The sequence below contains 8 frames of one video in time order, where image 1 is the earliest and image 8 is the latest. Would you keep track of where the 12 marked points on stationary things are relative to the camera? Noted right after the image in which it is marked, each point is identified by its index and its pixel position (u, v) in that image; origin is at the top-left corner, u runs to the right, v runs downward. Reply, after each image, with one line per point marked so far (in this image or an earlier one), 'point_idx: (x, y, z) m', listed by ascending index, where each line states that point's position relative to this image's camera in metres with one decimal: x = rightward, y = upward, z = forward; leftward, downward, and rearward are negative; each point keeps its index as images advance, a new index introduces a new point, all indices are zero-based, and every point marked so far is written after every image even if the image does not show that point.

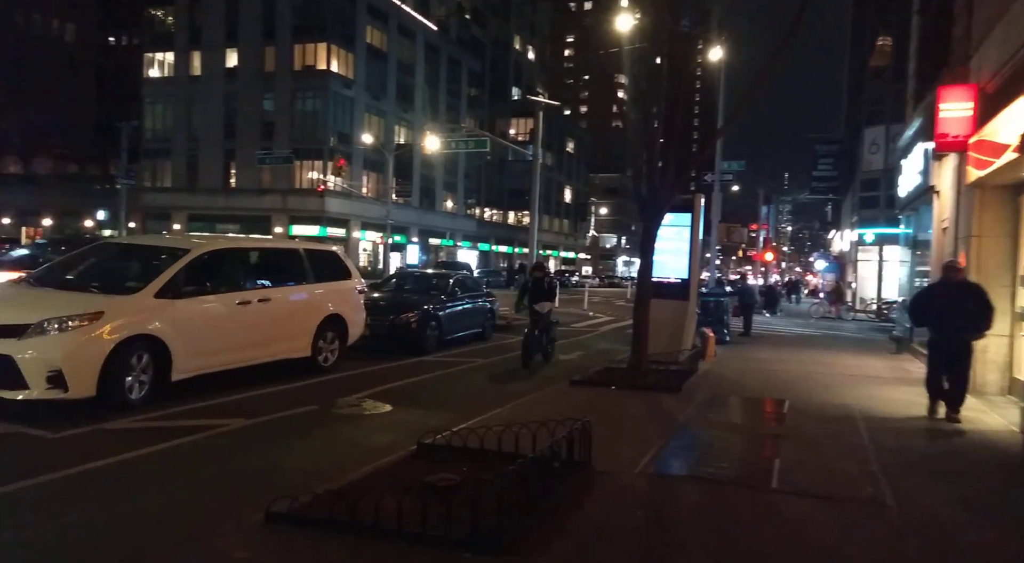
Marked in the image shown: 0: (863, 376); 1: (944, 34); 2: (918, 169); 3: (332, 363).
0: (+5.8, -1.6, +12.9) m
1: (+8.7, +5.0, +15.7) m
2: (+8.7, +2.4, +16.7) m
3: (-2.5, -1.2, +10.7) m
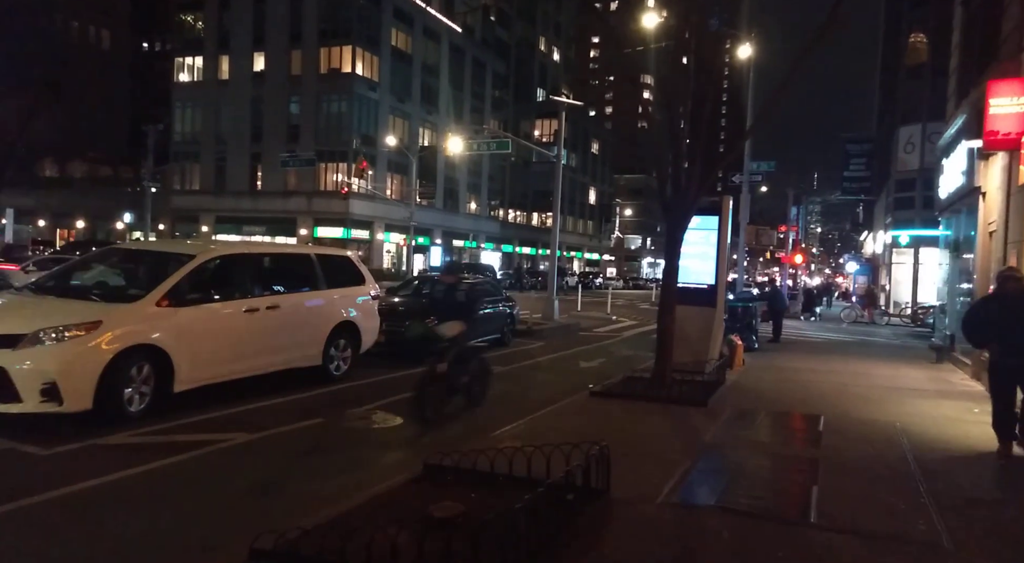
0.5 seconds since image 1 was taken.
0: (+6.1, -1.7, +12.3) m
1: (+9.2, +4.9, +15.0) m
2: (+9.2, +2.3, +16.0) m
3: (-2.3, -1.2, +10.4) m
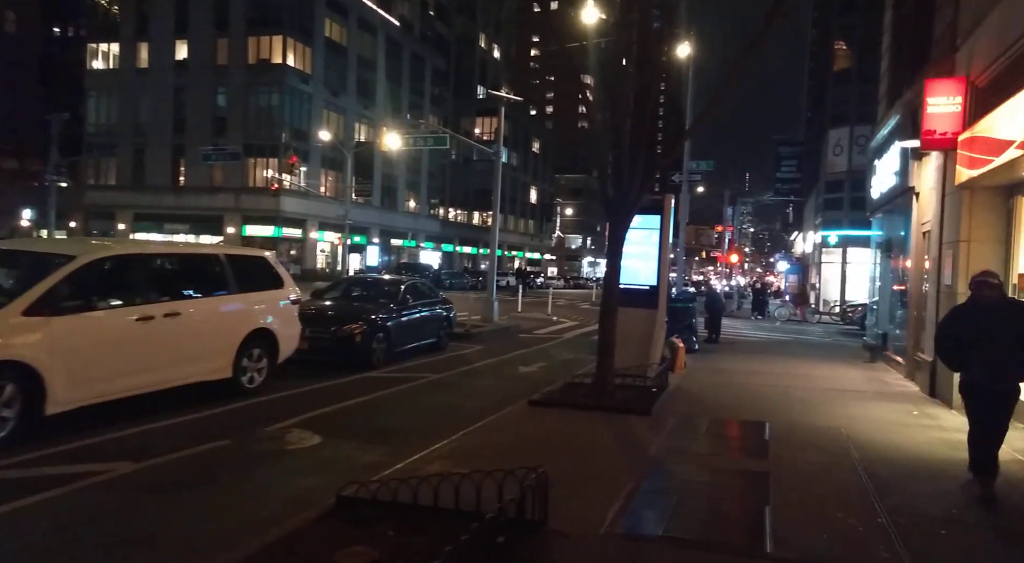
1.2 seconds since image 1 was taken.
0: (+5.1, -1.7, +12.0) m
1: (+7.9, +4.9, +14.9) m
2: (+7.8, +2.3, +15.9) m
3: (-3.1, -1.3, +9.5) m
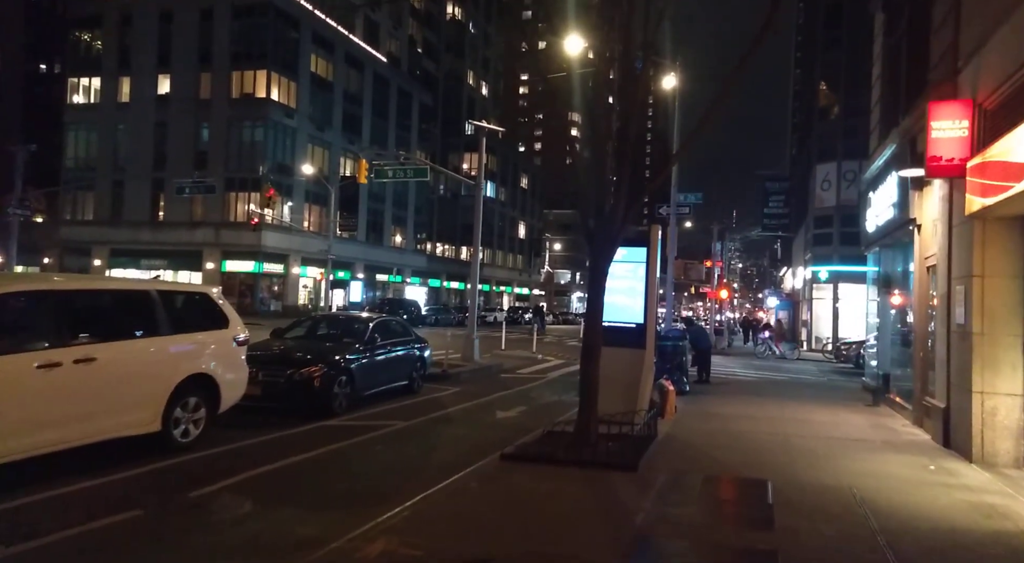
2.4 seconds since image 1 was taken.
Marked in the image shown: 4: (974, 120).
0: (+4.7, -2.3, +11.1) m
1: (+7.5, +4.2, +14.3) m
2: (+7.4, +1.6, +15.2) m
3: (-3.5, -1.7, +8.4) m
4: (+6.1, +2.1, +10.1) m
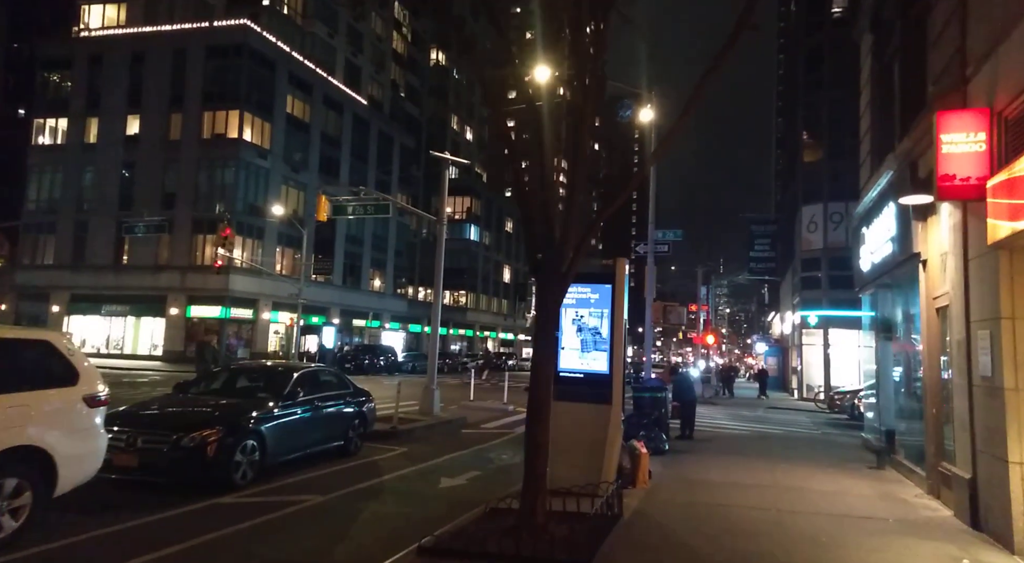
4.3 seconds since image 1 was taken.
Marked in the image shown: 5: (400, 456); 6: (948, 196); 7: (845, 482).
0: (+4.0, -2.8, +9.2) m
1: (+6.7, +3.5, +12.9) m
2: (+6.6, +0.8, +13.6) m
3: (-4.2, -2.1, +6.5) m
4: (+5.3, +1.7, +8.6) m
5: (-1.9, -3.0, +13.0) m
6: (+4.9, +1.0, +8.6) m
7: (+5.1, -3.0, +11.8) m
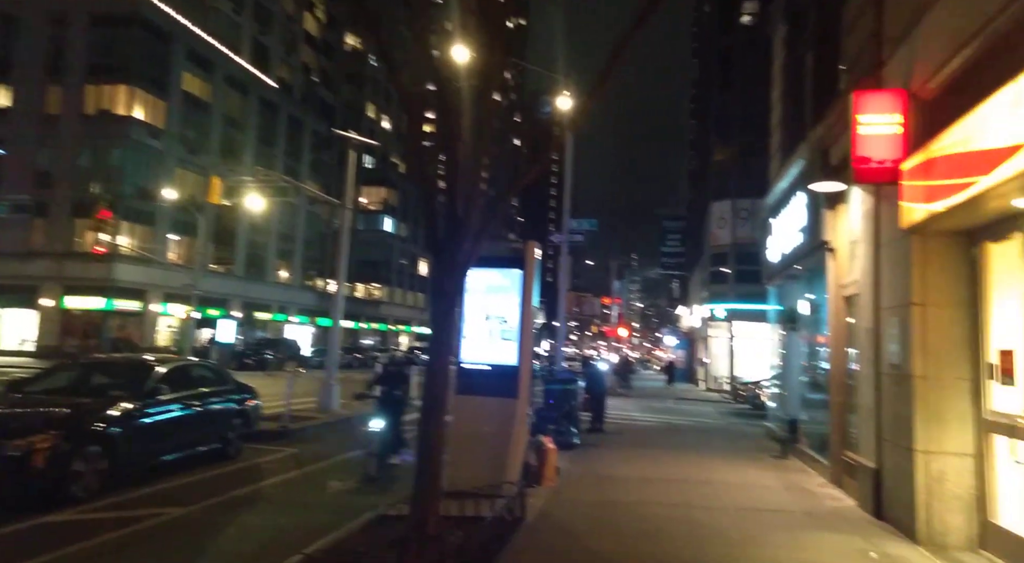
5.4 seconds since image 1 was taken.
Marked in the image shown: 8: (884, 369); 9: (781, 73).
0: (+2.8, -2.6, +8.8) m
1: (+5.1, +3.7, +12.7) m
2: (+5.0, +1.0, +13.4) m
3: (-5.0, -1.9, +5.3) m
4: (+4.3, +1.8, +8.3) m
5: (-3.5, -2.7, +12.0) m
6: (+3.8, +1.1, +8.3) m
7: (+3.6, -2.9, +11.6) m
8: (+4.2, -1.0, +8.8) m
9: (+6.0, +4.7, +17.2) m
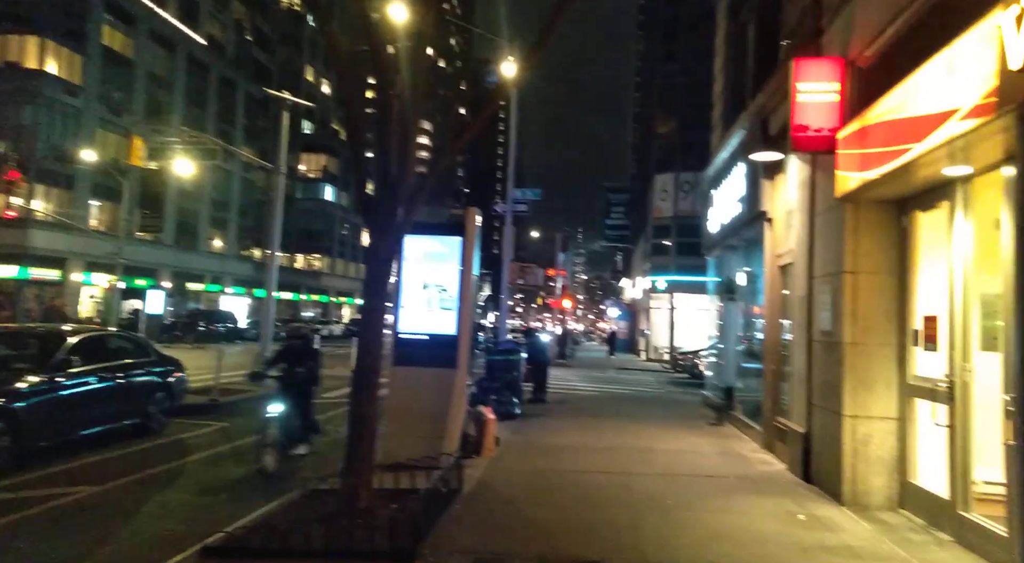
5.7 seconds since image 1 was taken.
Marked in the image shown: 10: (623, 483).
0: (+2.1, -2.3, +8.9) m
1: (+4.2, +4.2, +12.7) m
2: (+3.9, +1.5, +13.5) m
3: (-5.4, -1.7, +4.8) m
4: (+3.6, +2.2, +8.4) m
5: (-4.4, -2.2, +11.6) m
6: (+3.1, +1.4, +8.4) m
7: (+2.7, -2.4, +11.7) m
8: (+3.5, -0.6, +8.9) m
9: (+4.7, +5.4, +17.3) m
10: (+1.2, -2.2, +8.5) m
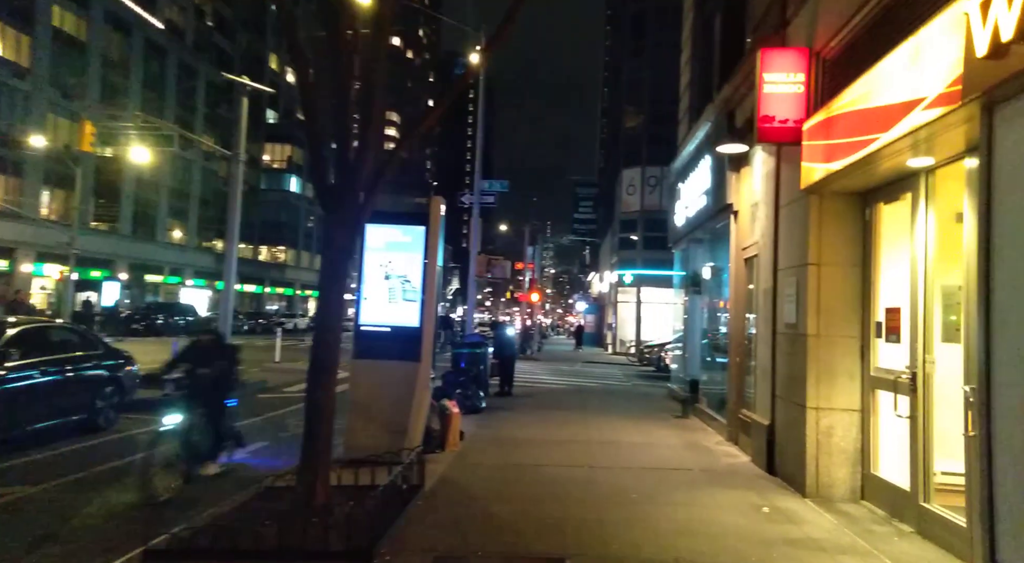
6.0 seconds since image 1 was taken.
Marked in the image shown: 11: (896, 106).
0: (+1.7, -2.2, +8.9) m
1: (+3.6, +4.3, +12.7) m
2: (+3.3, +1.7, +13.5) m
3: (-5.7, -1.6, +4.4) m
4: (+3.2, +2.2, +8.3) m
5: (-4.9, -2.1, +11.3) m
6: (+2.7, +1.5, +8.3) m
7: (+2.2, -2.3, +11.7) m
8: (+3.1, -0.5, +8.9) m
9: (+4.0, +5.5, +17.2) m
10: (+0.8, -2.1, +8.4) m
11: (+2.9, +1.3, +5.8) m
